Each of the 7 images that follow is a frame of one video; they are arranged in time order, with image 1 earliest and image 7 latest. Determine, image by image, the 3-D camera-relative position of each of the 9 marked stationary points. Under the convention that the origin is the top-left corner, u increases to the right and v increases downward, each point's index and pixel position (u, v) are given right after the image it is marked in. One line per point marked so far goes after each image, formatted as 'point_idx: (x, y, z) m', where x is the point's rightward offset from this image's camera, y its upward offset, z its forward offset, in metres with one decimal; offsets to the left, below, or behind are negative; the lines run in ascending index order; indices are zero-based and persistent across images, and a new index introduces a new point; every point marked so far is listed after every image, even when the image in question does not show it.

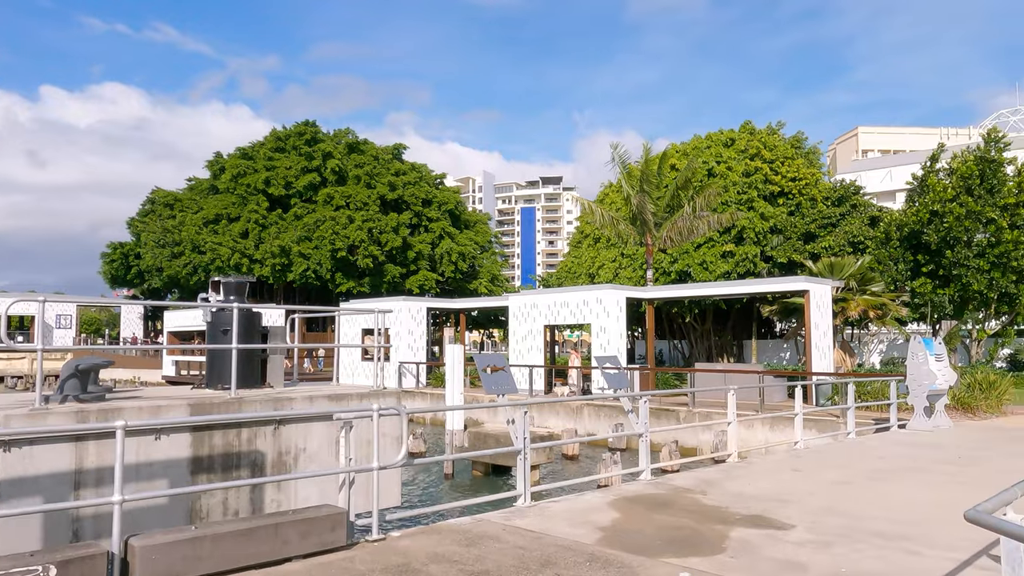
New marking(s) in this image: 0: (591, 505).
0: (+0.8, -2.1, +7.4) m
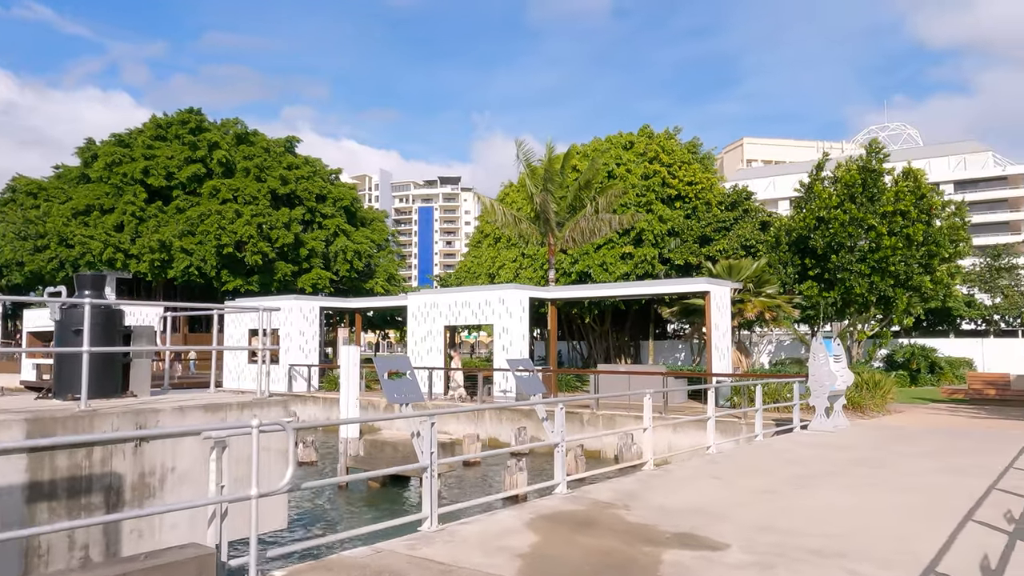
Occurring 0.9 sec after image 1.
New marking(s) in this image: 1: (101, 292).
0: (-0.1, -2.1, +6.6) m
1: (-5.2, 0.0, +9.7) m
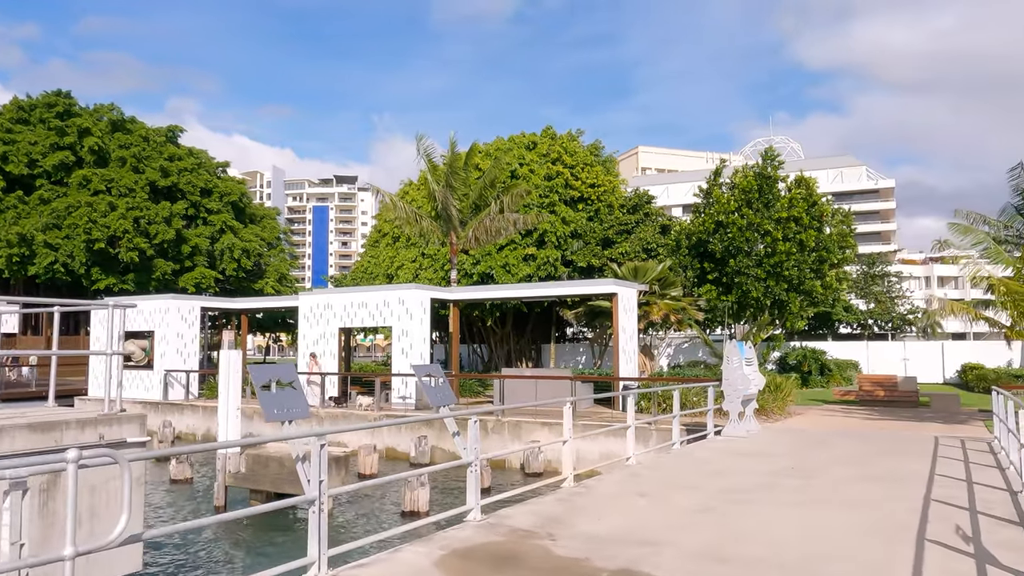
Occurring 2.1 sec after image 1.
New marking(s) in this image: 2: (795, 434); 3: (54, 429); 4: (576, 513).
0: (-0.7, -2.0, +5.5) m
1: (-6.2, +0.1, +7.8) m
2: (+5.7, -2.9, +15.3) m
3: (-4.1, -1.3, +6.9) m
4: (+0.6, -2.2, +7.4) m
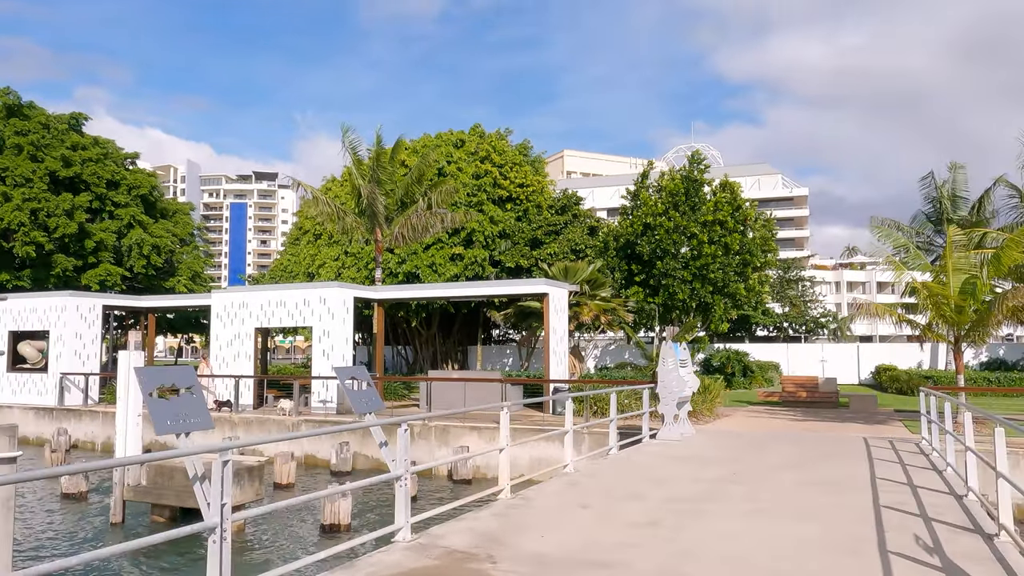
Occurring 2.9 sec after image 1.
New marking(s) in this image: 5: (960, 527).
0: (-1.1, -1.9, +4.7) m
1: (-6.8, +0.2, +6.5) m
2: (+4.3, -2.9, +15.1) m
3: (-4.6, -1.2, +5.8) m
4: (0.0, -2.1, +6.7) m
5: (+4.0, -2.1, +6.8) m
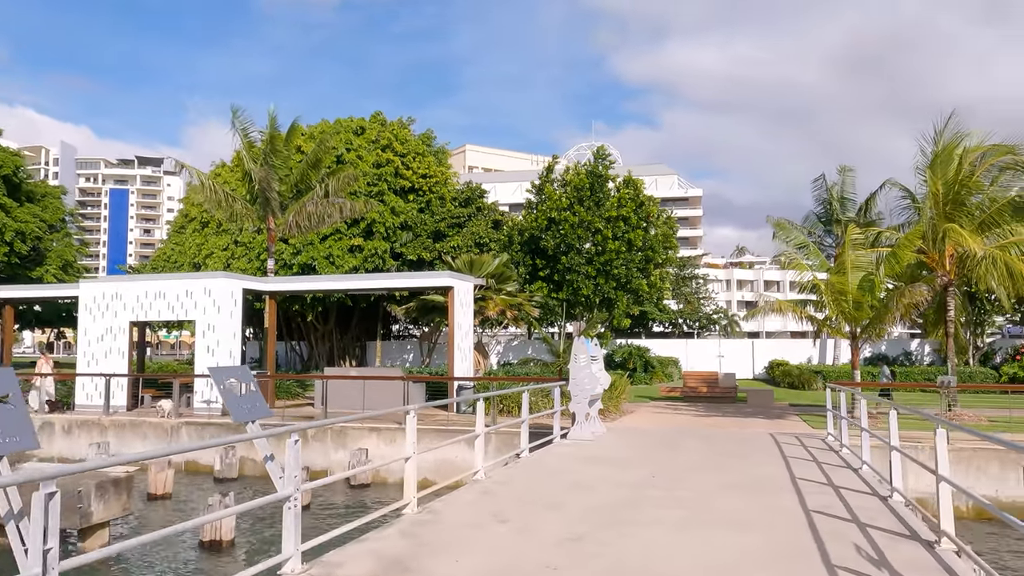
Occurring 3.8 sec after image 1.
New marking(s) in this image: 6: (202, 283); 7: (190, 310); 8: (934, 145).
0: (-1.5, -1.9, +3.7) m
1: (-7.4, +0.3, +4.7) m
2: (+2.4, -2.8, +14.7) m
3: (-5.1, -1.0, +4.3) m
4: (-0.7, -2.0, +5.9) m
5: (+3.2, -2.1, +6.4) m
6: (-8.0, +0.1, +19.6) m
7: (-8.3, -0.6, +19.6) m
8: (+10.2, +3.5, +18.4) m
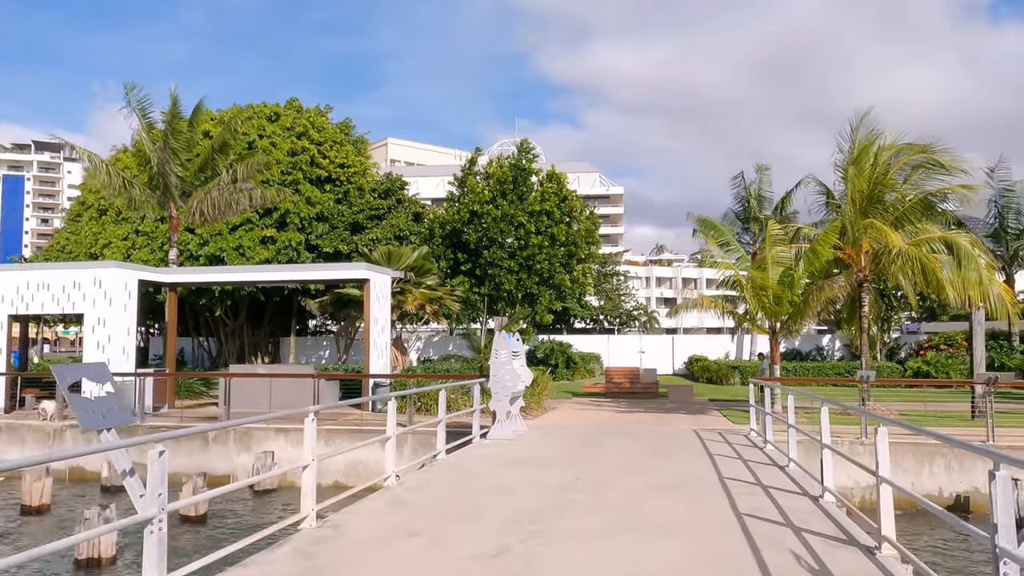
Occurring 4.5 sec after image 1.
0: (-1.9, -1.8, +2.9) m
1: (-7.8, +0.5, +3.2) m
2: (+0.9, -2.7, +14.2) m
3: (-5.6, -0.9, +3.1) m
4: (-1.3, -1.9, +5.1) m
5: (+2.6, -2.0, +6.1) m
6: (-10.0, +0.4, +18.0) m
7: (-10.3, -0.3, +18.0) m
8: (+8.3, +3.6, +18.7) m
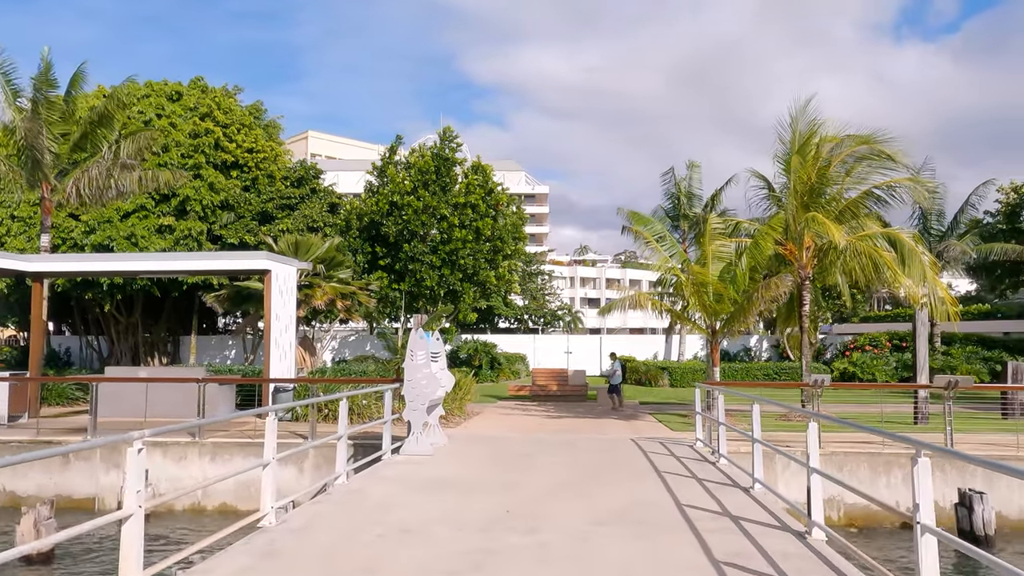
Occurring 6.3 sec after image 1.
0: (-2.1, -1.6, +1.0) m
1: (-8.0, +0.7, +0.8) m
2: (-0.4, -2.6, +12.5) m
3: (-5.7, -0.7, +0.8) m
4: (-1.7, -1.8, +3.3) m
5: (+2.0, -1.9, +4.6) m
6: (-11.6, +0.6, +15.3) m
7: (-11.9, -0.1, +15.2) m
8: (+6.6, +3.6, +17.7) m
